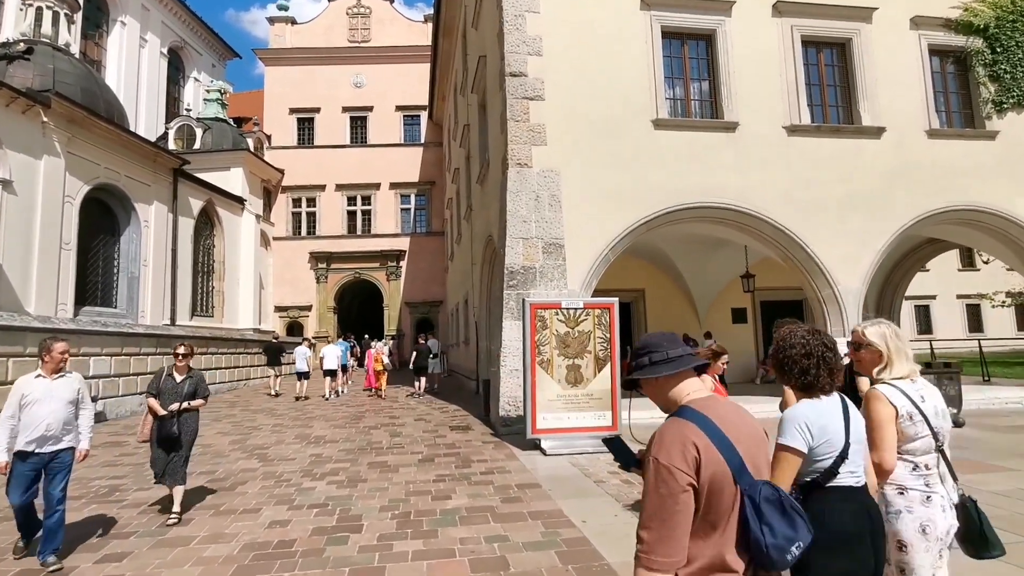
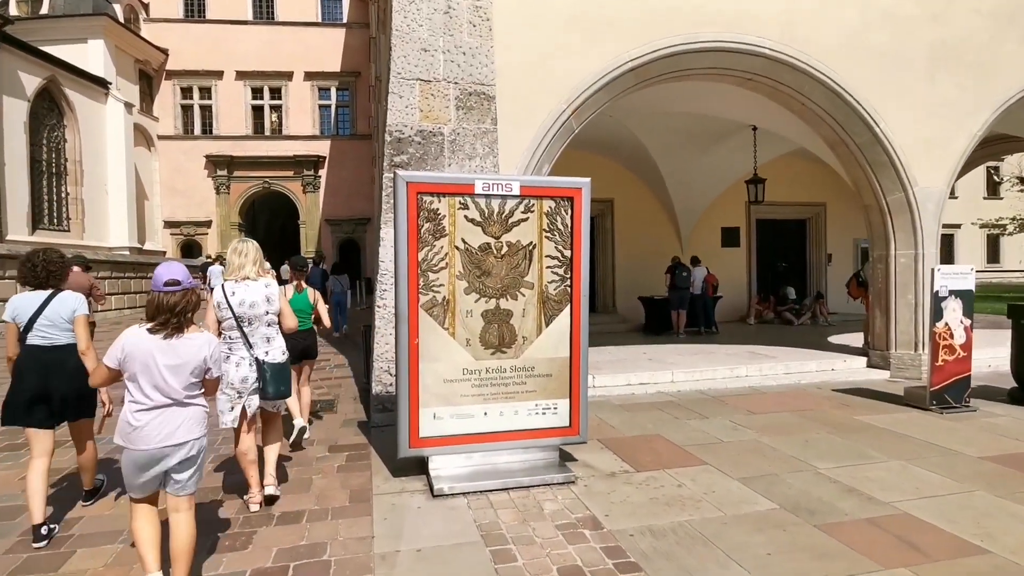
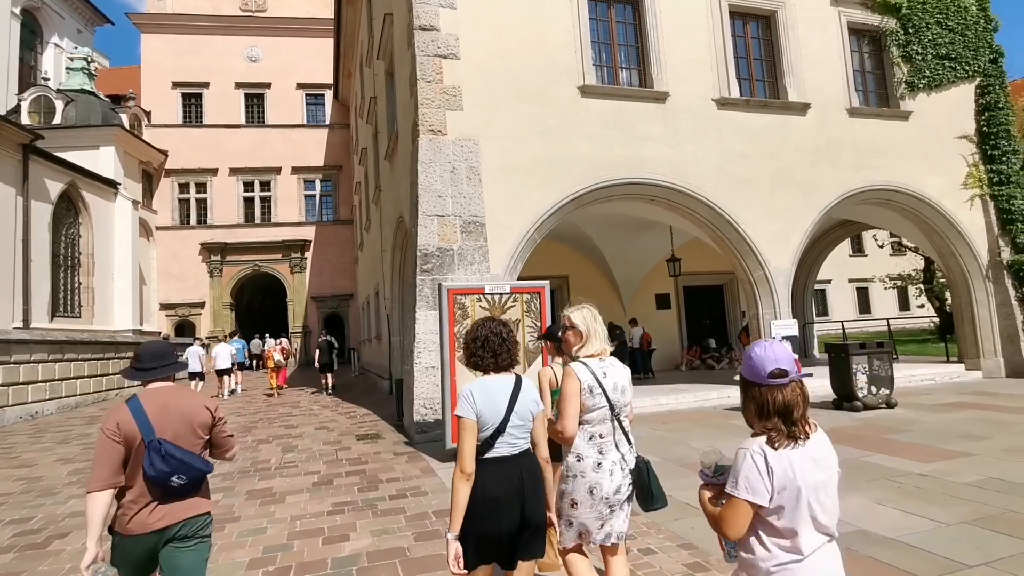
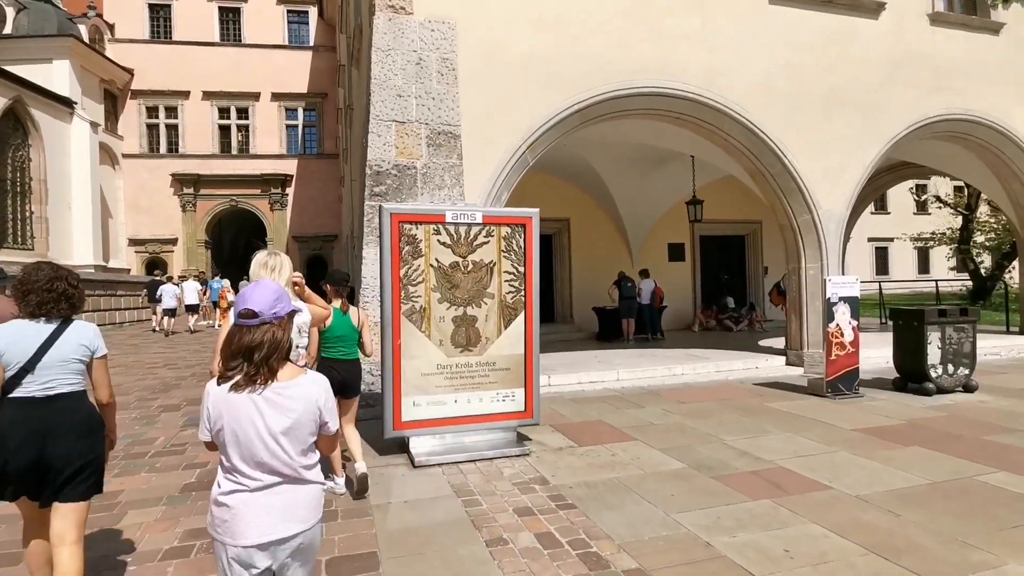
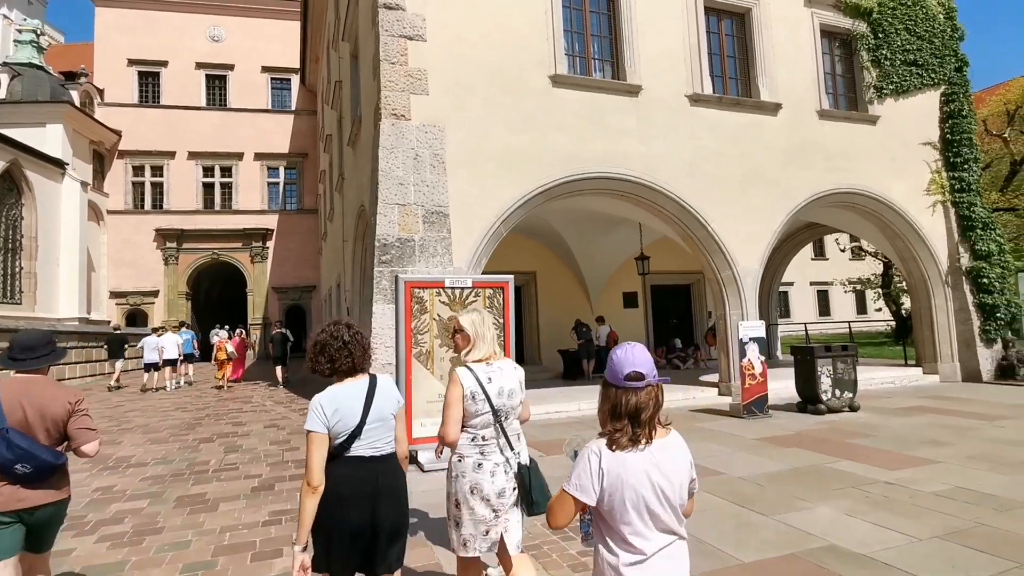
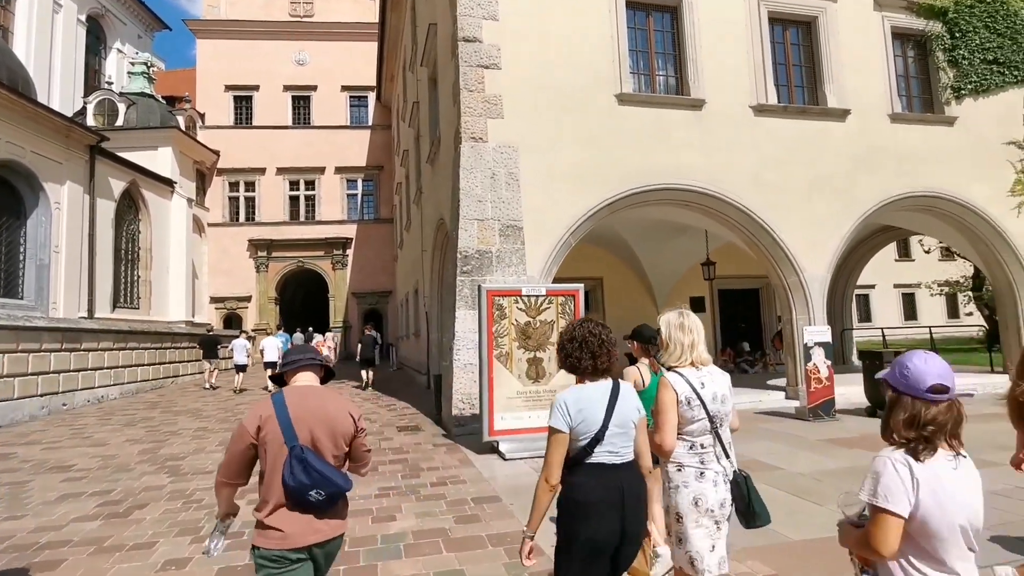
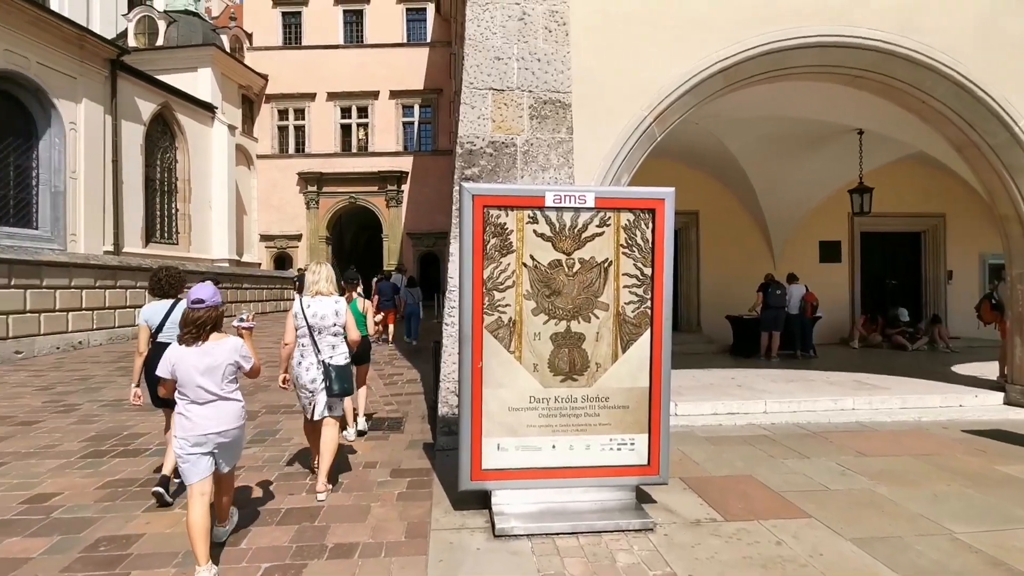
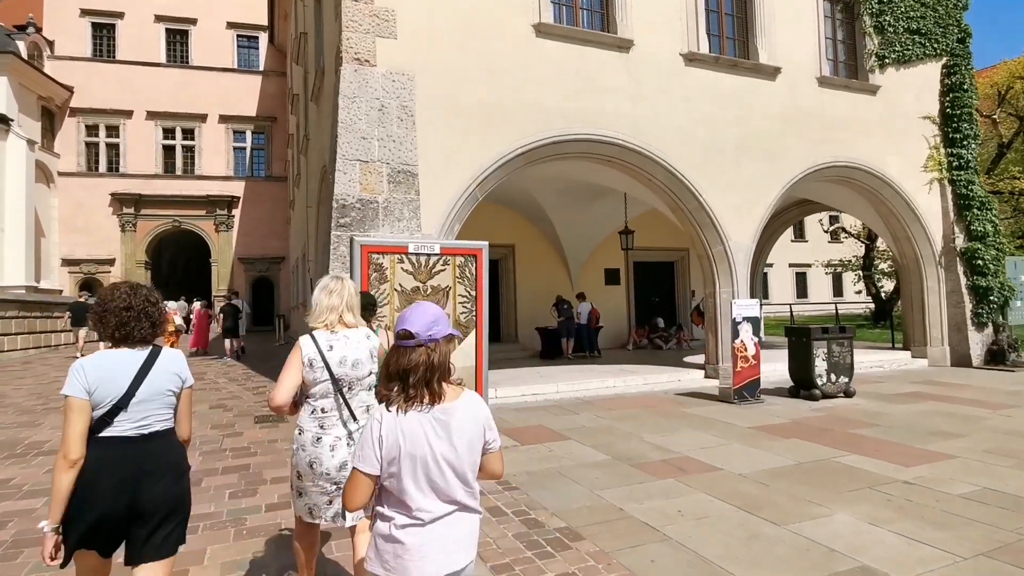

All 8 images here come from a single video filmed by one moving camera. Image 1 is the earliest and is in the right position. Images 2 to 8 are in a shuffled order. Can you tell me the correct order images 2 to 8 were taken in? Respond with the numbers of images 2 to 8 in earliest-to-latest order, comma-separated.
6, 3, 5, 8, 4, 2, 7
